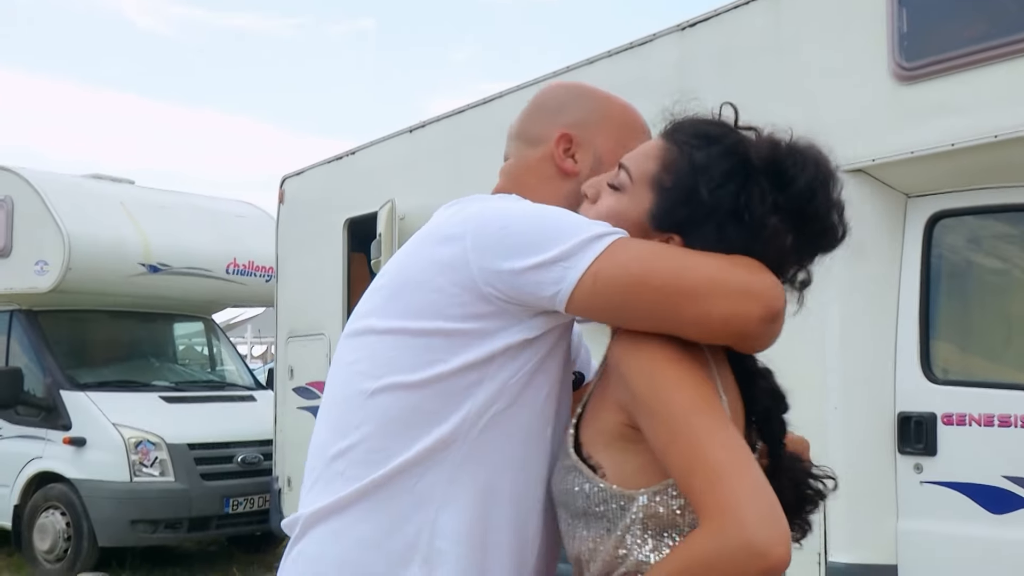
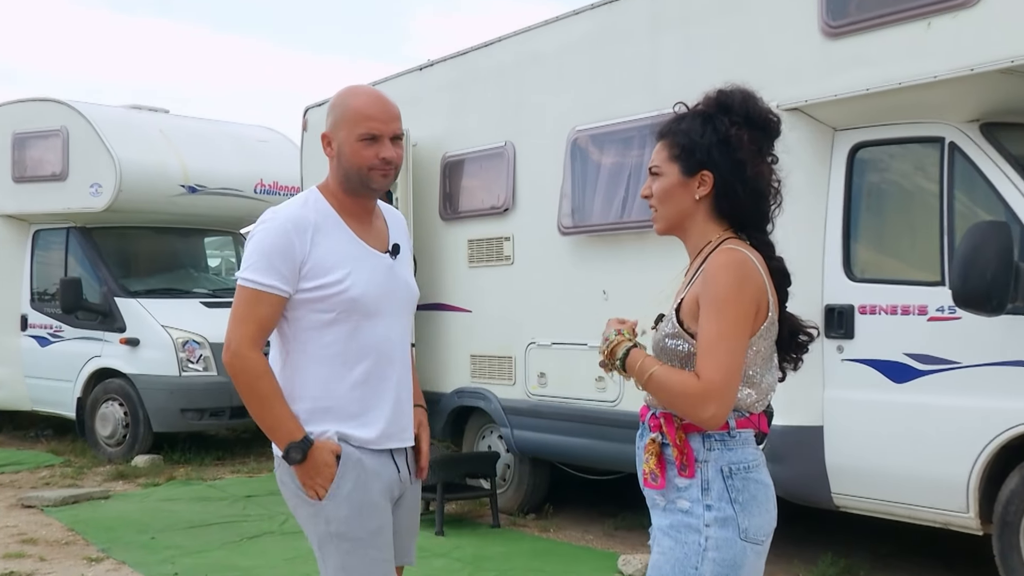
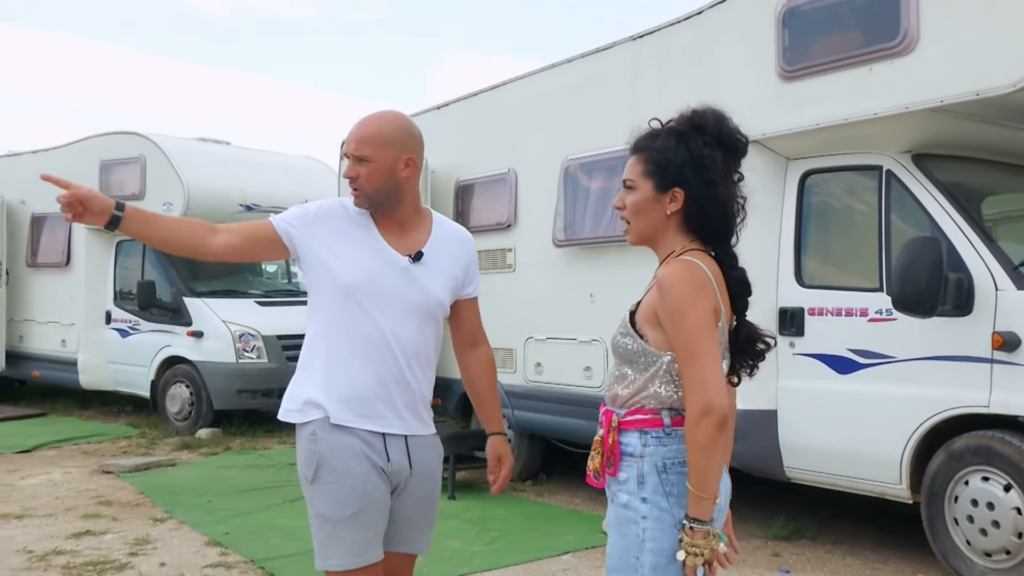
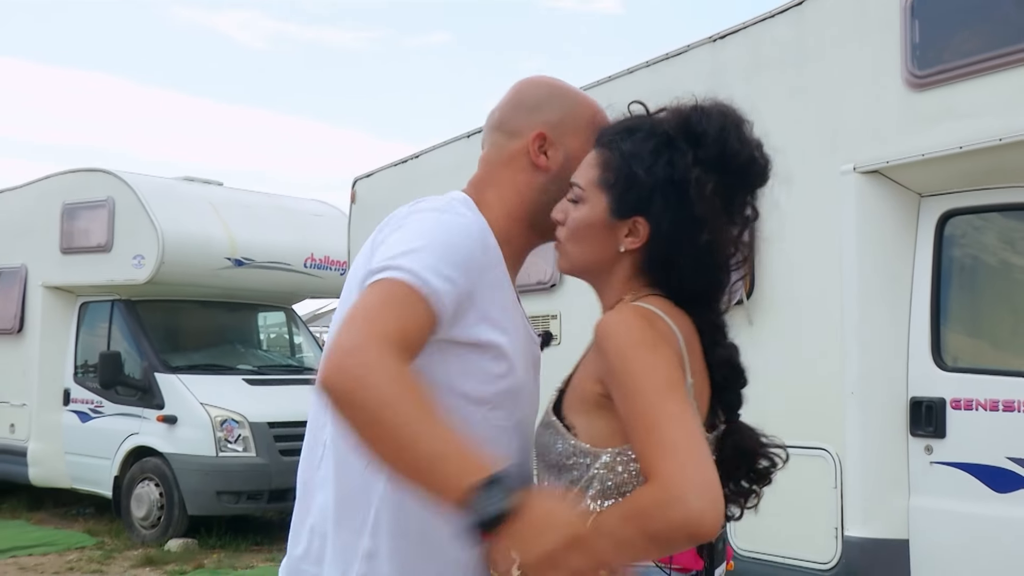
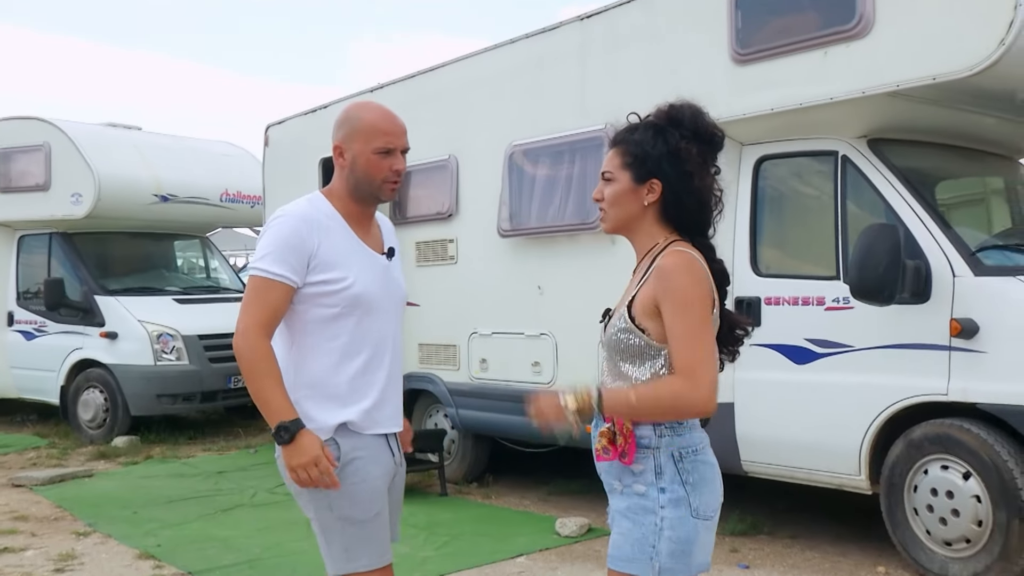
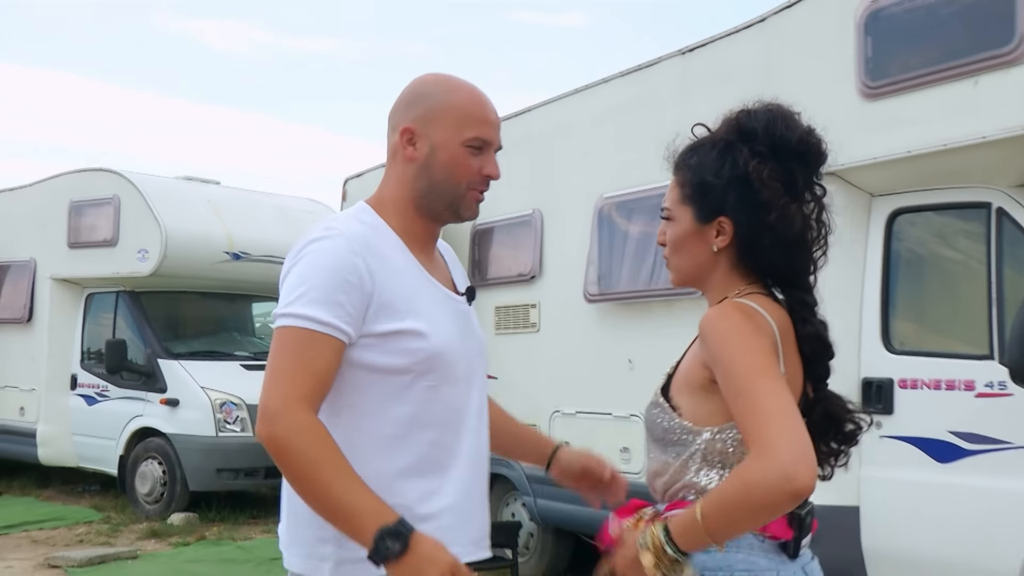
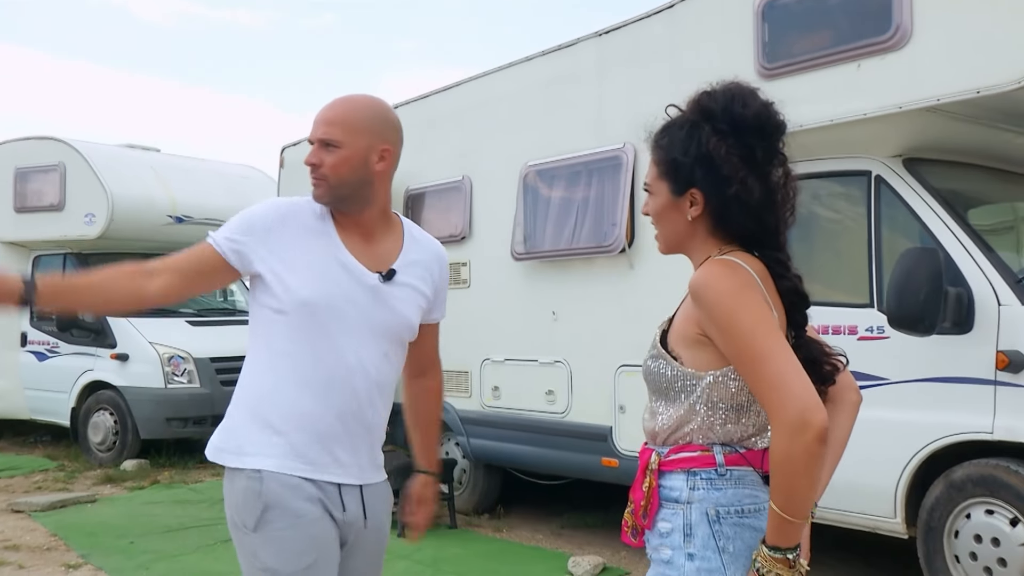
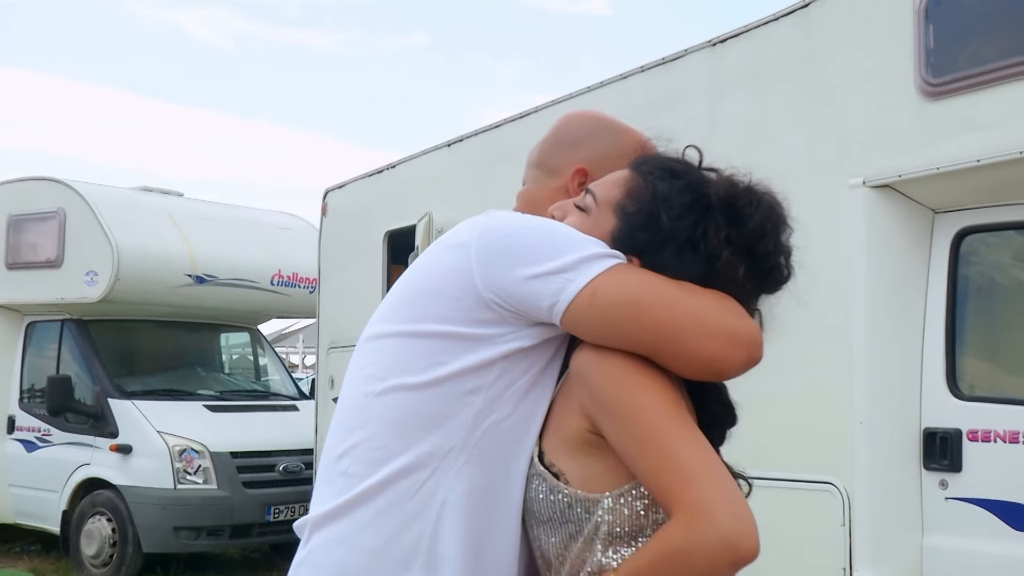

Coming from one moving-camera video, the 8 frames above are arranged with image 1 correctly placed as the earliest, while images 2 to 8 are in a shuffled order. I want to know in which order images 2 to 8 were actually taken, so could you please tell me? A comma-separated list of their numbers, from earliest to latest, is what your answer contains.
8, 4, 6, 7, 3, 5, 2
